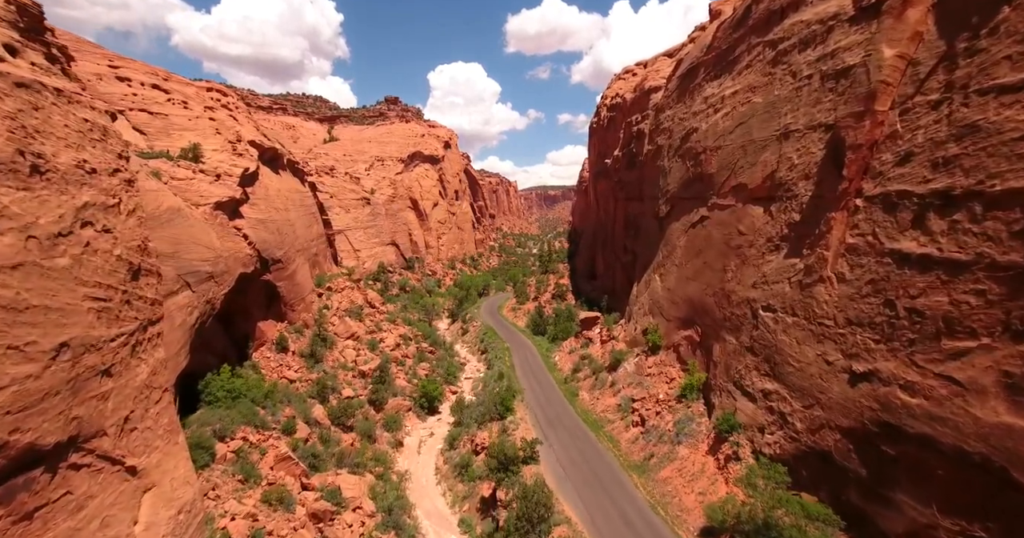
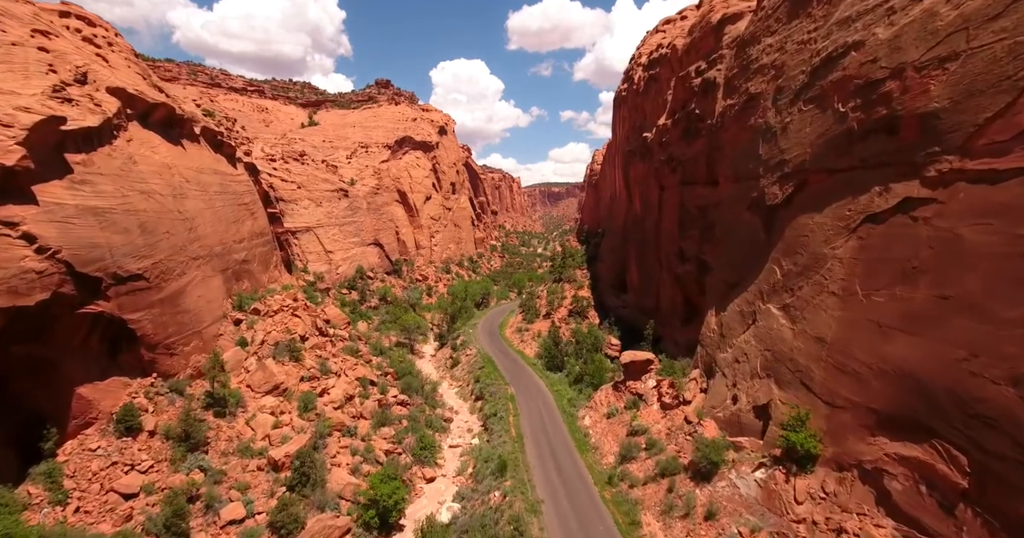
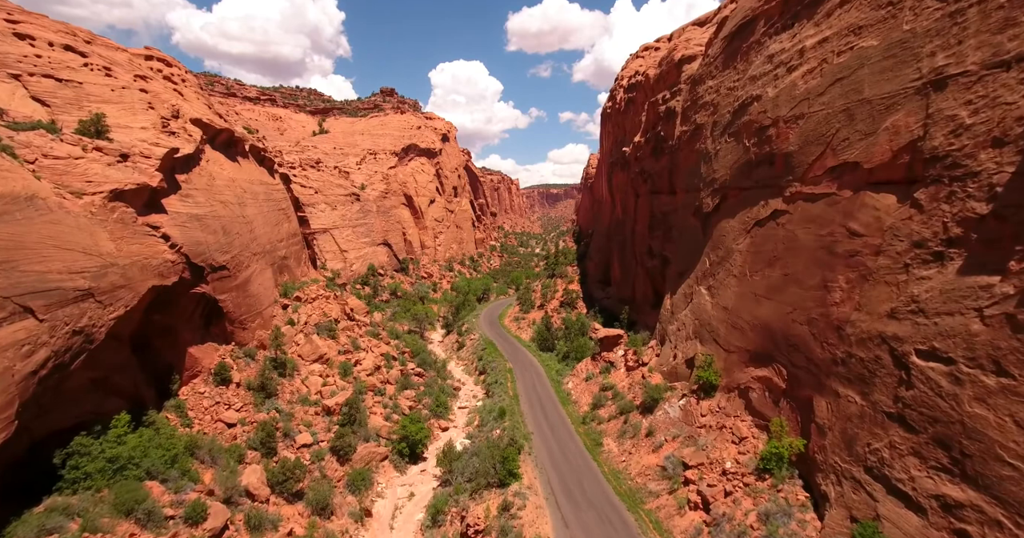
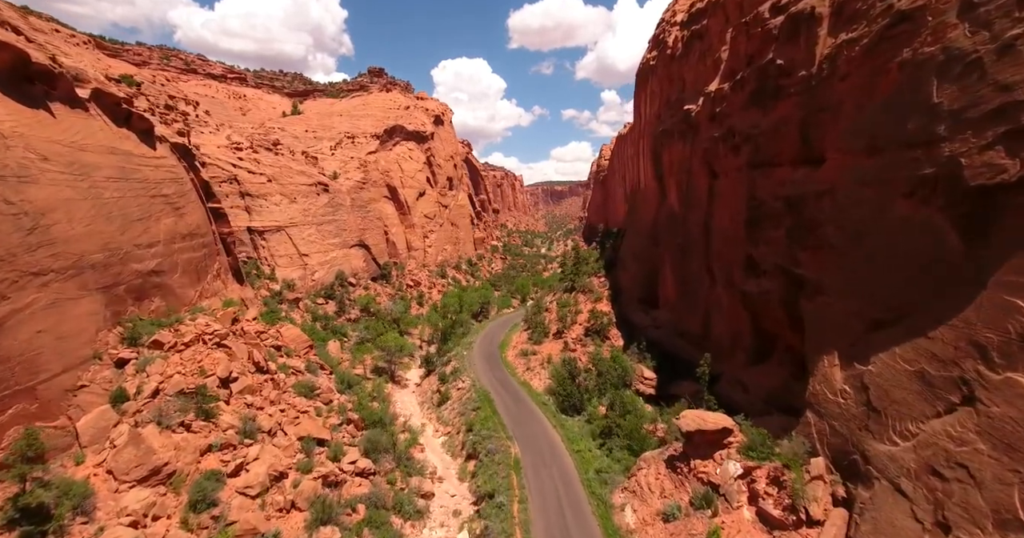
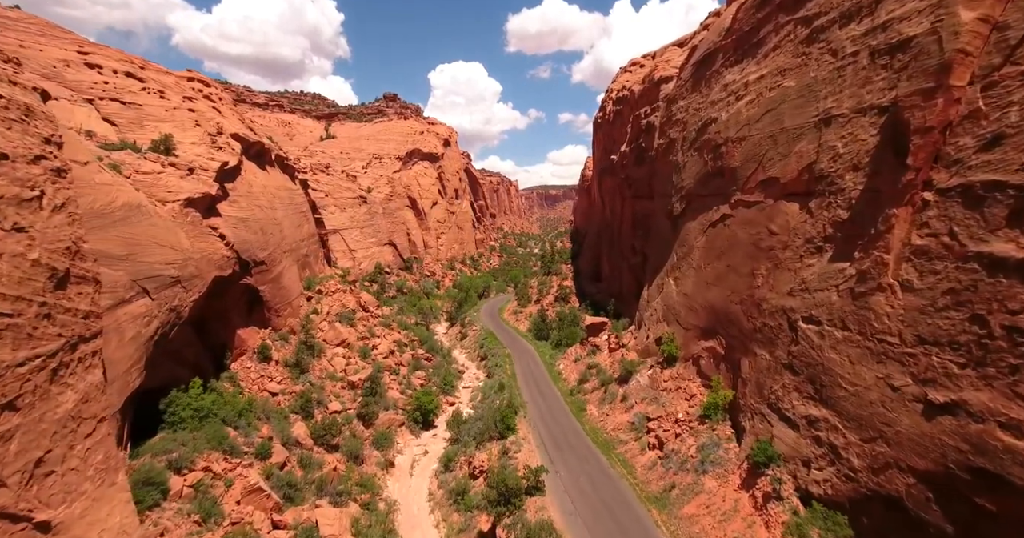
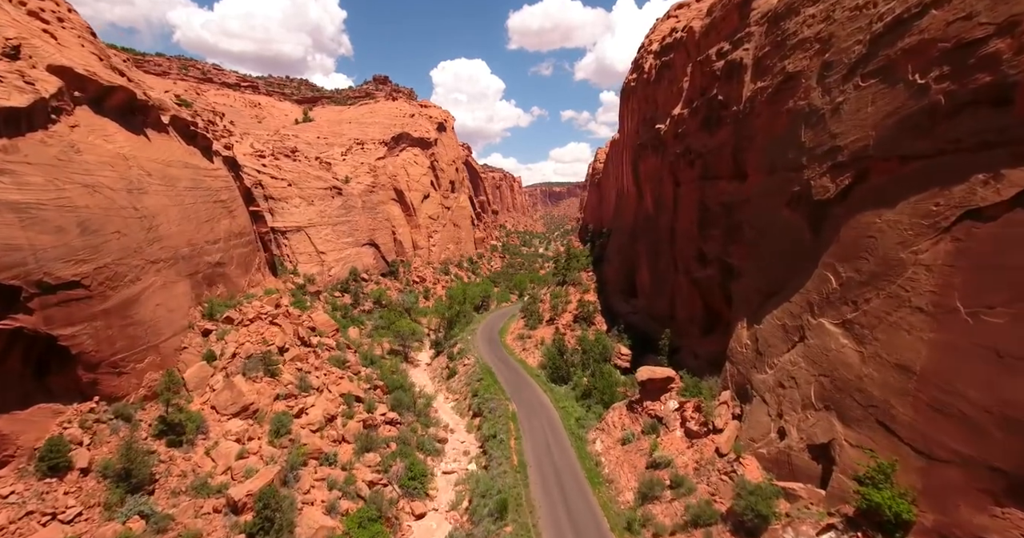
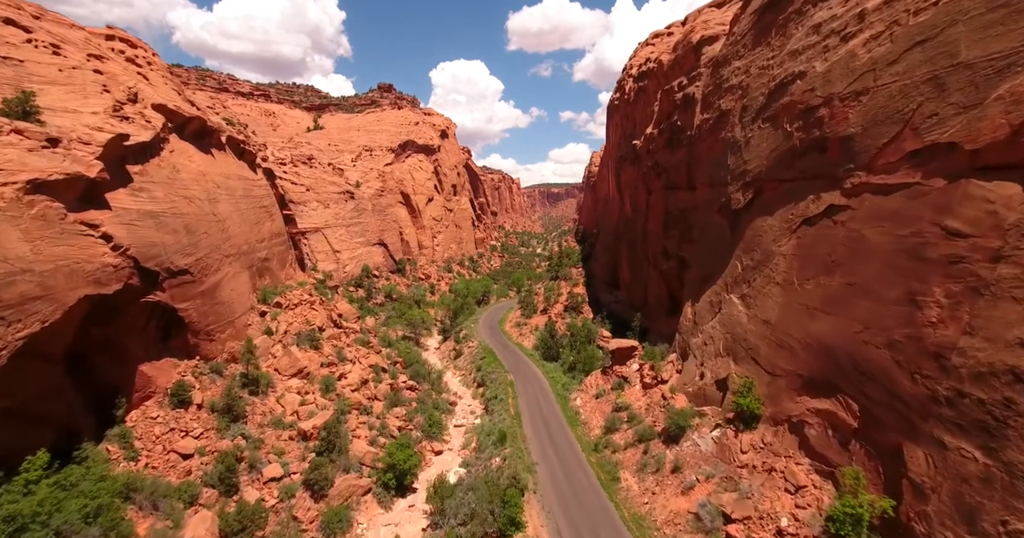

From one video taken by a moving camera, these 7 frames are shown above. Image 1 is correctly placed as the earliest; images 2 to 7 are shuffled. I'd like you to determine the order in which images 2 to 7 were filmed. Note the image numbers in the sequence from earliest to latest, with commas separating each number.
5, 3, 7, 2, 6, 4
